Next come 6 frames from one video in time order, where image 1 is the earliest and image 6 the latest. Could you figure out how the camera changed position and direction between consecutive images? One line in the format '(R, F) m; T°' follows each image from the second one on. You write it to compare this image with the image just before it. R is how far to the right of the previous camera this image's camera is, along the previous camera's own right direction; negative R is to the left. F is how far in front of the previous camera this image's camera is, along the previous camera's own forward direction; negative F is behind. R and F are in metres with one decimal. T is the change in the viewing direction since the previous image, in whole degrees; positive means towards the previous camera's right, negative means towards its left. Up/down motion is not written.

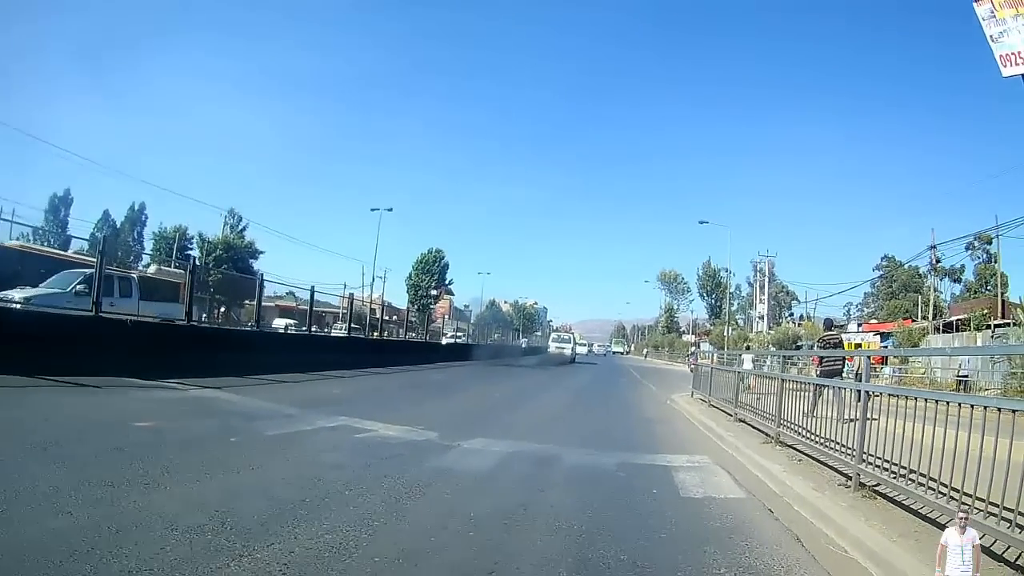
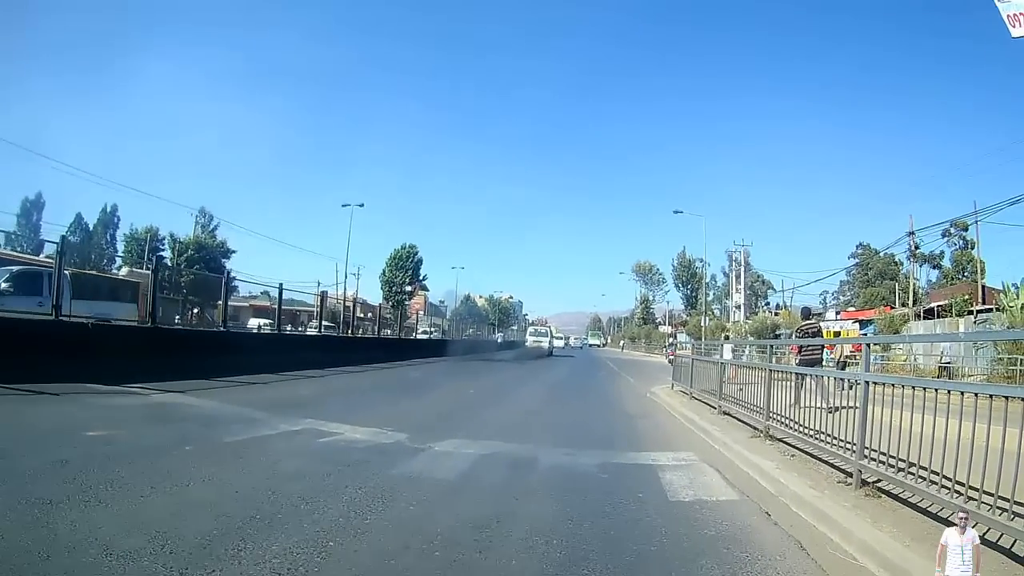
(0.0, +0.3) m; +2°
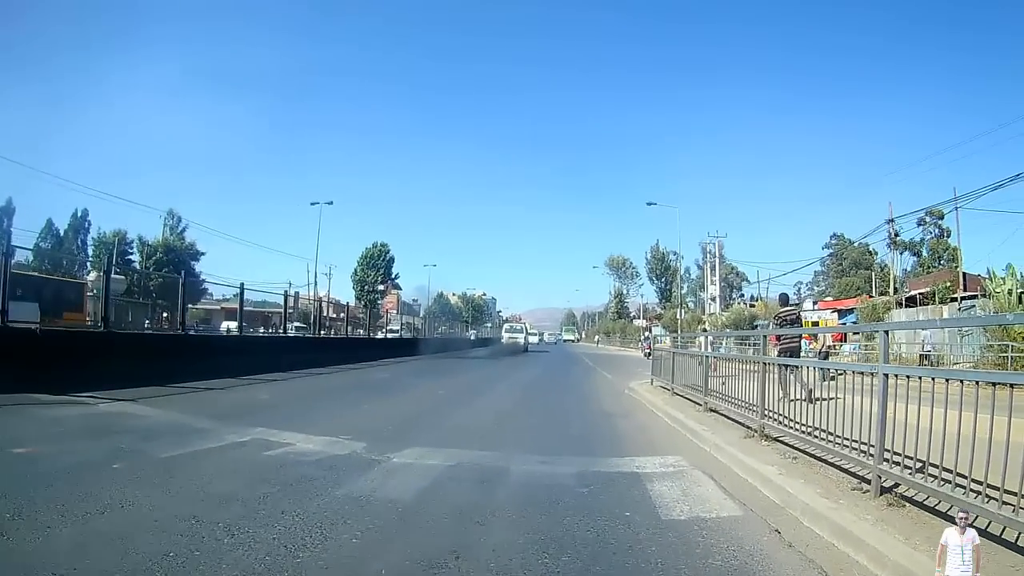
(0.0, +0.5) m; +2°
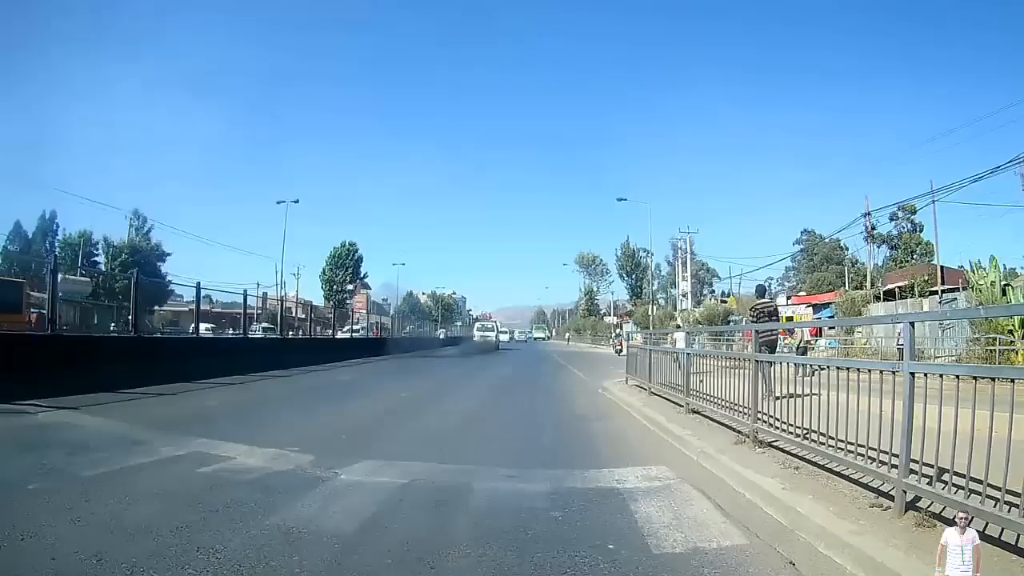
(0.0, +0.5) m; +2°
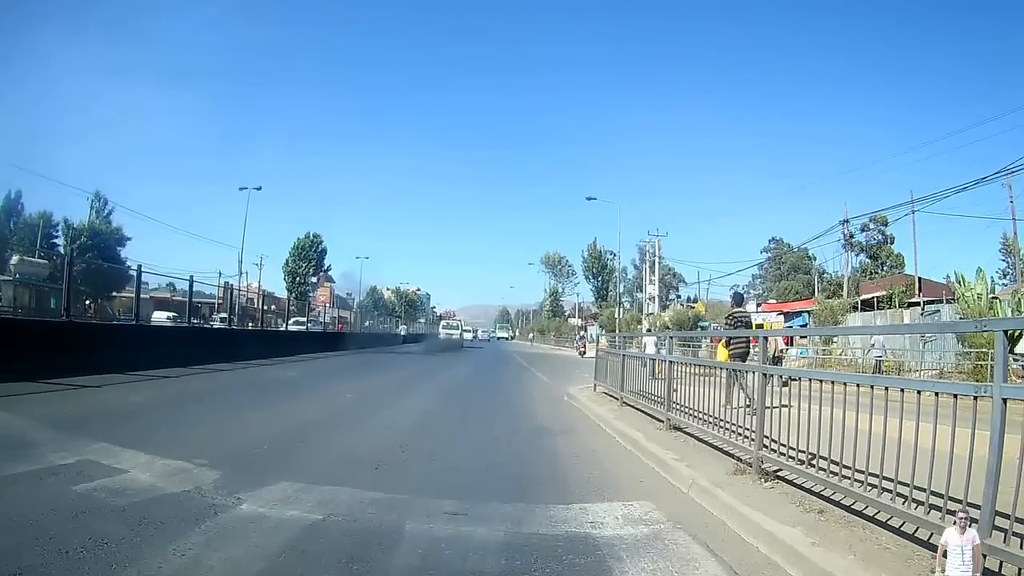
(0.0, +0.6) m; +3°
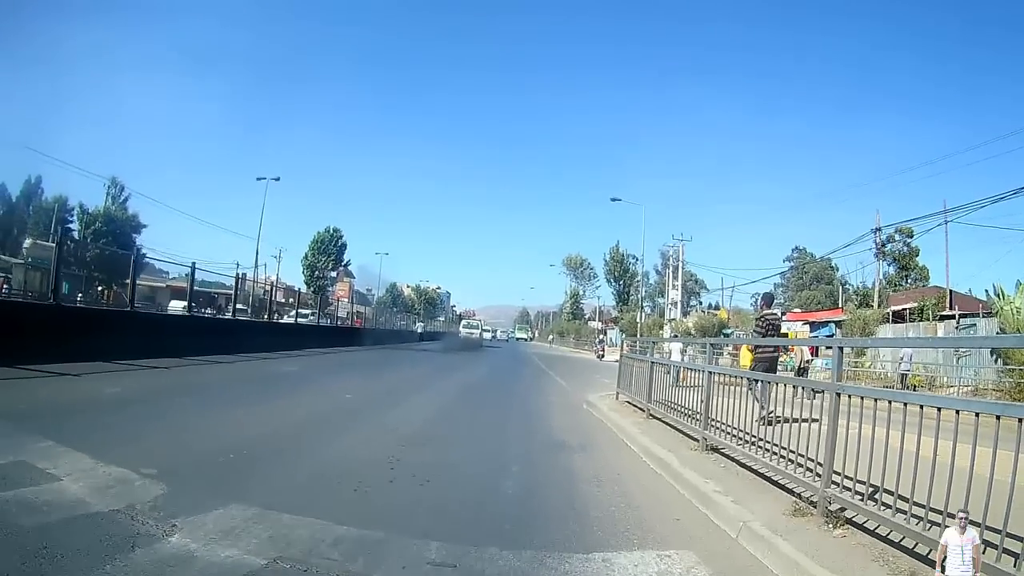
(0.0, +0.1) m; -2°
